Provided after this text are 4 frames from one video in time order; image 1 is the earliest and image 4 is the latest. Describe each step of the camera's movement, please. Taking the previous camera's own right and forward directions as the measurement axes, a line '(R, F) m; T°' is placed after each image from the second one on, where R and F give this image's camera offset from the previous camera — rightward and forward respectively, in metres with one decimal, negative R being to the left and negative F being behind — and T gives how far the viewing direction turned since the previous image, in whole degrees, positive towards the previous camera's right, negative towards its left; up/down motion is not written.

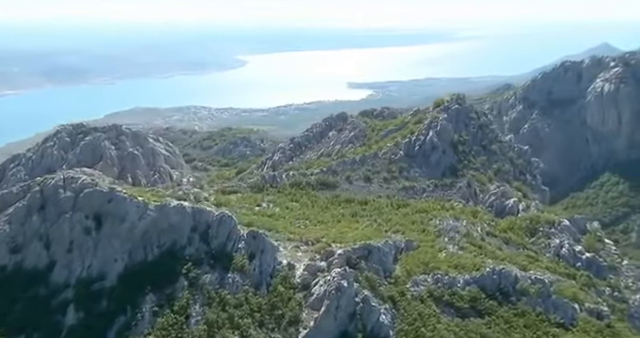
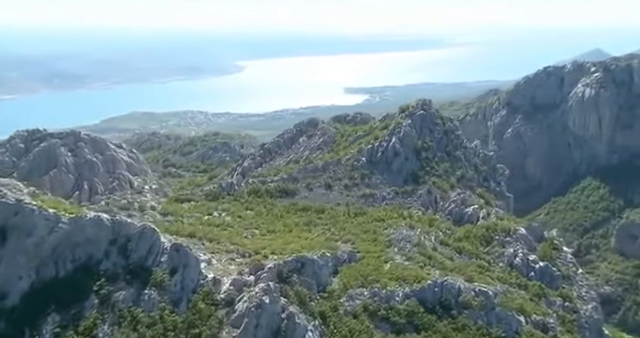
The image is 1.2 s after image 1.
(+2.8, +1.0) m; +1°
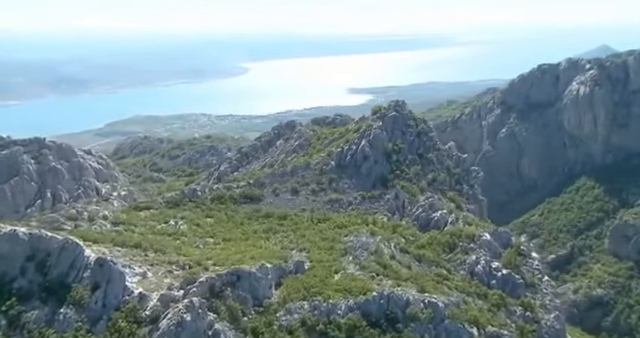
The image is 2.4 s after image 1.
(+2.9, +1.2) m; 0°
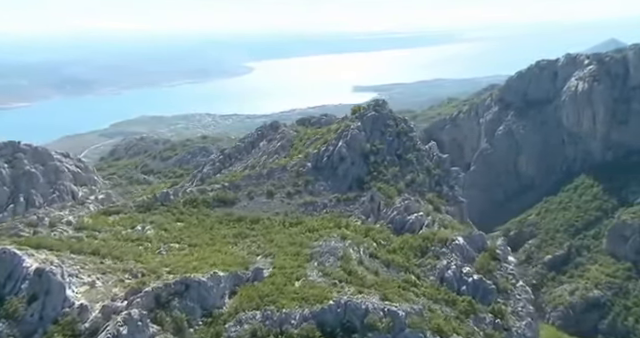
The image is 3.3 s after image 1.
(+2.2, +0.9) m; 0°
